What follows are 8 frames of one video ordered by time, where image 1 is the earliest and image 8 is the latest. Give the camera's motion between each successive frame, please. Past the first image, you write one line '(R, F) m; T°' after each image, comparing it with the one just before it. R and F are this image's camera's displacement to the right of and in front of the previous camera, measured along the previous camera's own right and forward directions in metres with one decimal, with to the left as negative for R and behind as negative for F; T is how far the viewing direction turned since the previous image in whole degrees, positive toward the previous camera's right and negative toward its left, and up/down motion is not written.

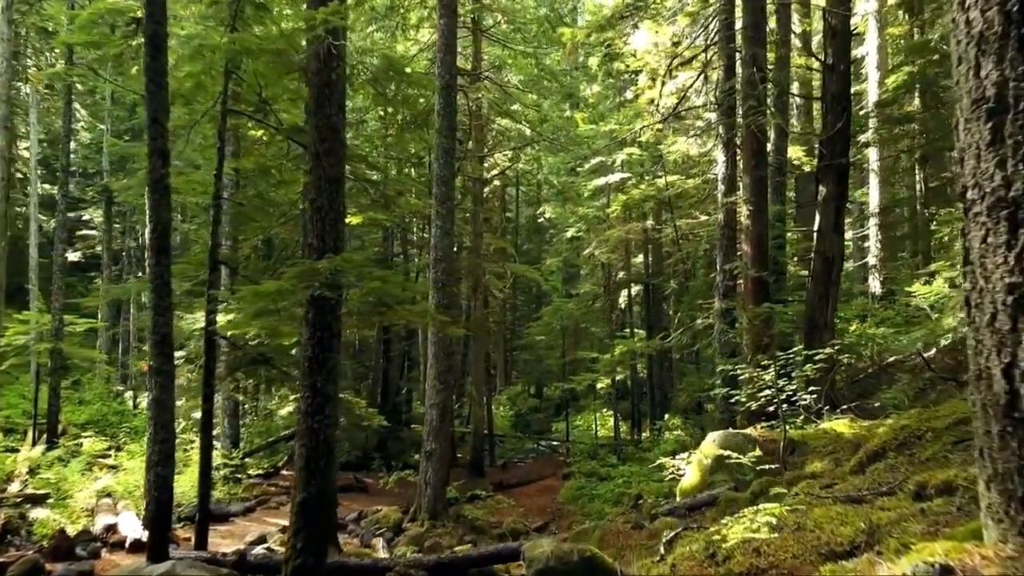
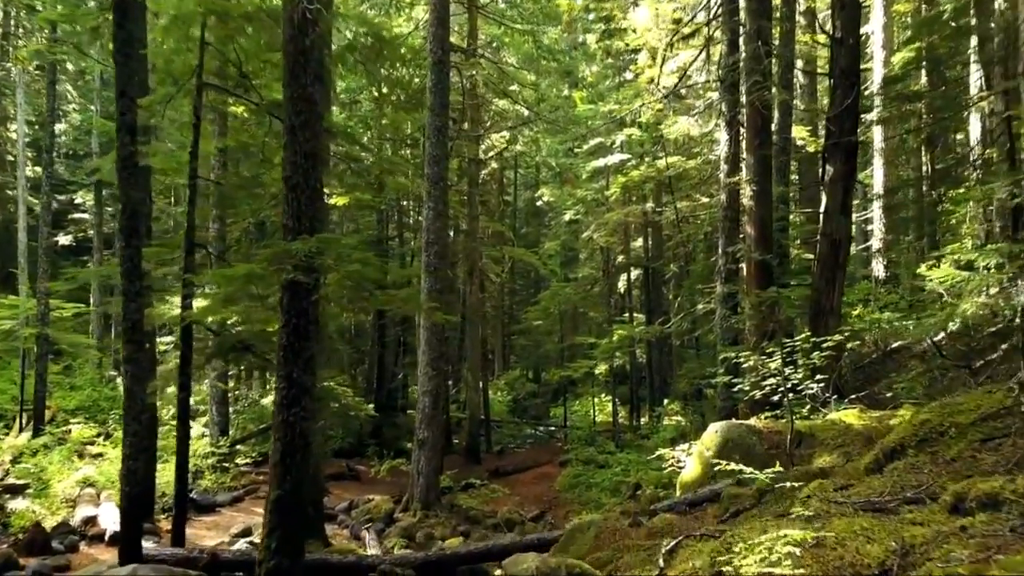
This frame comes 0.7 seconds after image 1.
(+0.1, +0.4) m; 0°
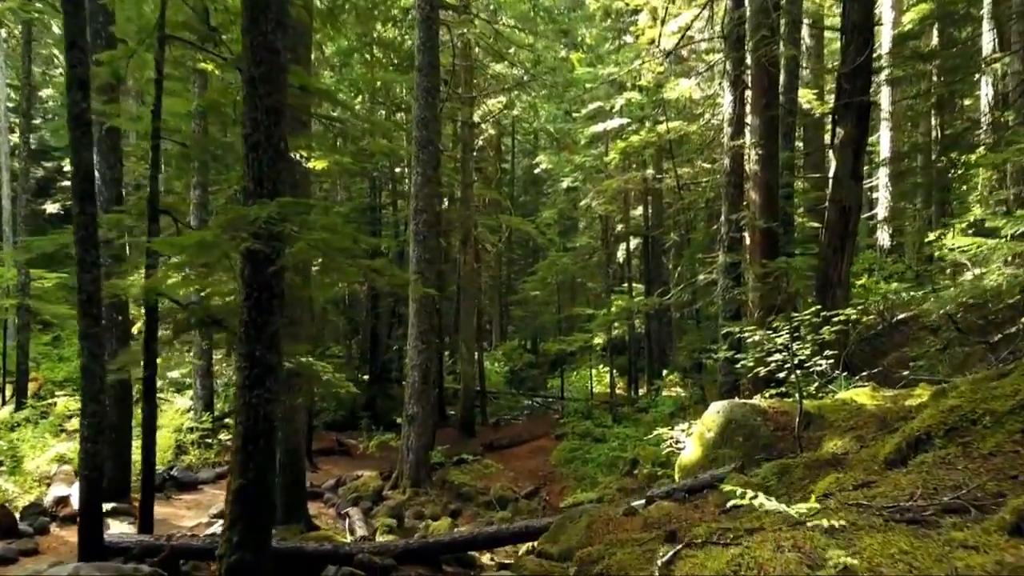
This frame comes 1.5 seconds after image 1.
(+0.1, +0.6) m; 0°
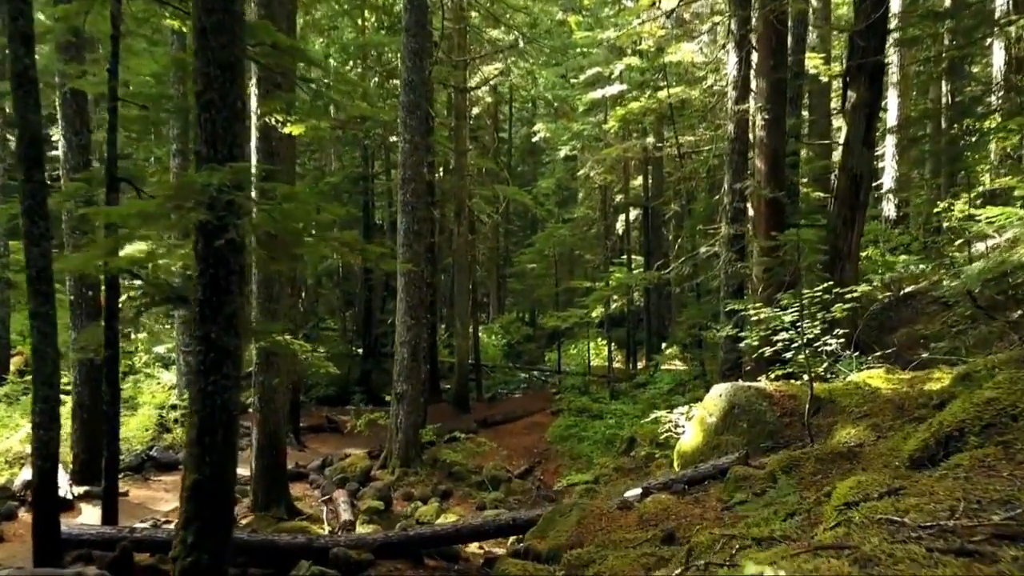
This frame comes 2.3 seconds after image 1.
(+0.1, +0.5) m; 0°
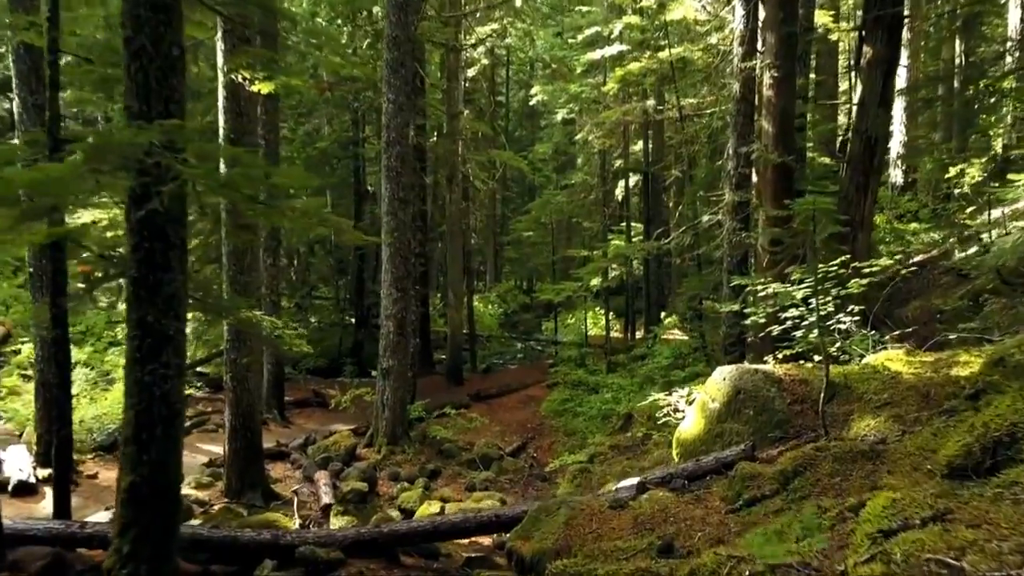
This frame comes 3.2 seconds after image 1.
(+0.1, +0.6) m; 0°
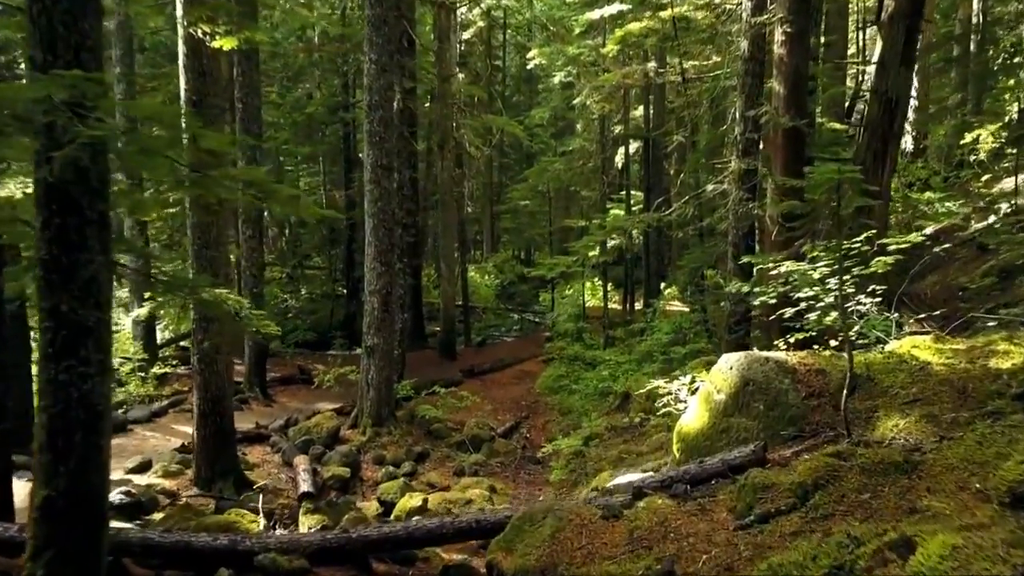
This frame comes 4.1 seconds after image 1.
(+0.1, +0.7) m; 0°
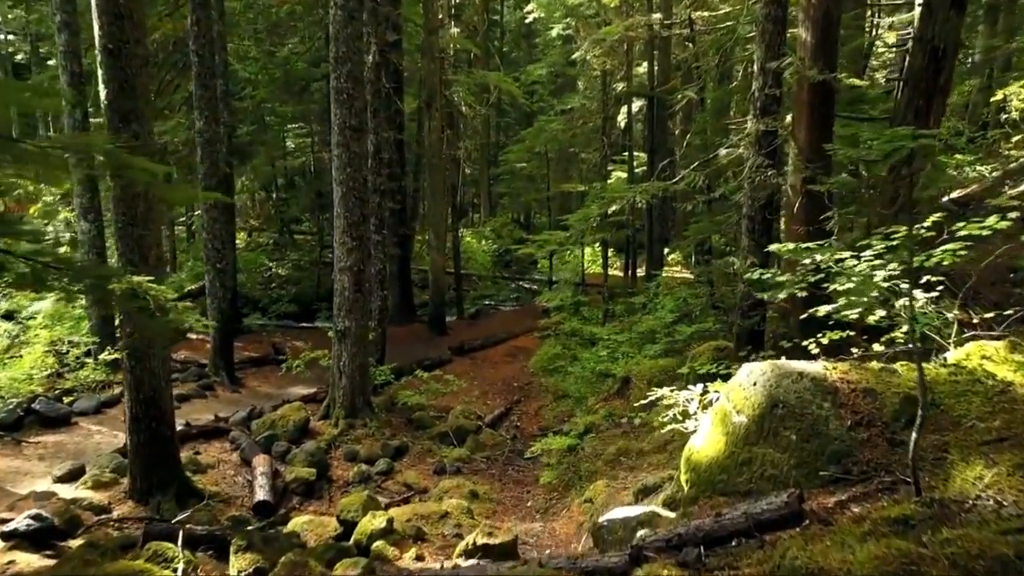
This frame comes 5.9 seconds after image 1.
(+0.2, +1.2) m; 0°
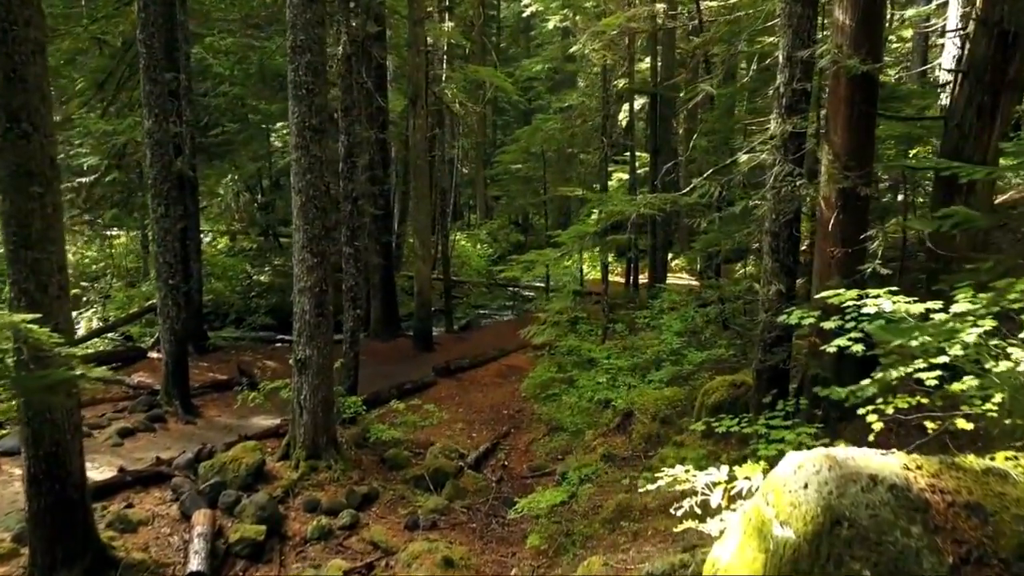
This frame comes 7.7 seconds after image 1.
(+0.2, +1.3) m; 0°
